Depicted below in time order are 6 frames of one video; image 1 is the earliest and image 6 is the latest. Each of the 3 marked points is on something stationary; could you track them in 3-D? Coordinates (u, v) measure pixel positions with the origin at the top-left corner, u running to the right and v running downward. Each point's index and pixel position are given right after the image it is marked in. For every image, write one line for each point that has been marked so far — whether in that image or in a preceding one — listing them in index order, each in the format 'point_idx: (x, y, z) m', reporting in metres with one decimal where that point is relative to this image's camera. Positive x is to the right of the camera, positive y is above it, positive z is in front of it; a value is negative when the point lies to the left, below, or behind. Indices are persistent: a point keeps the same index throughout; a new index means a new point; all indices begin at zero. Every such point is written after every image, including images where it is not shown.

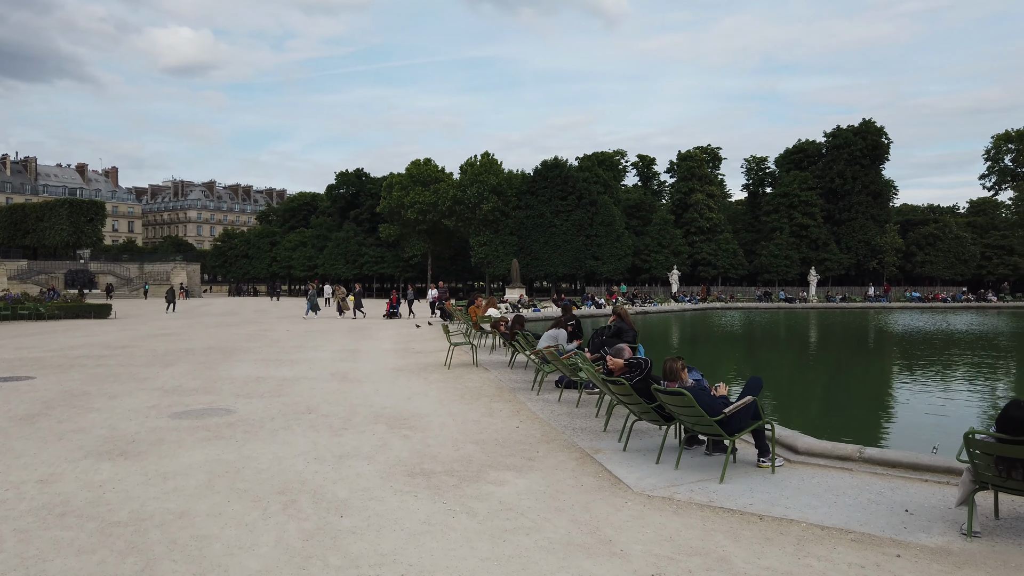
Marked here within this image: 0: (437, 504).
0: (-0.4, -1.3, +4.5) m
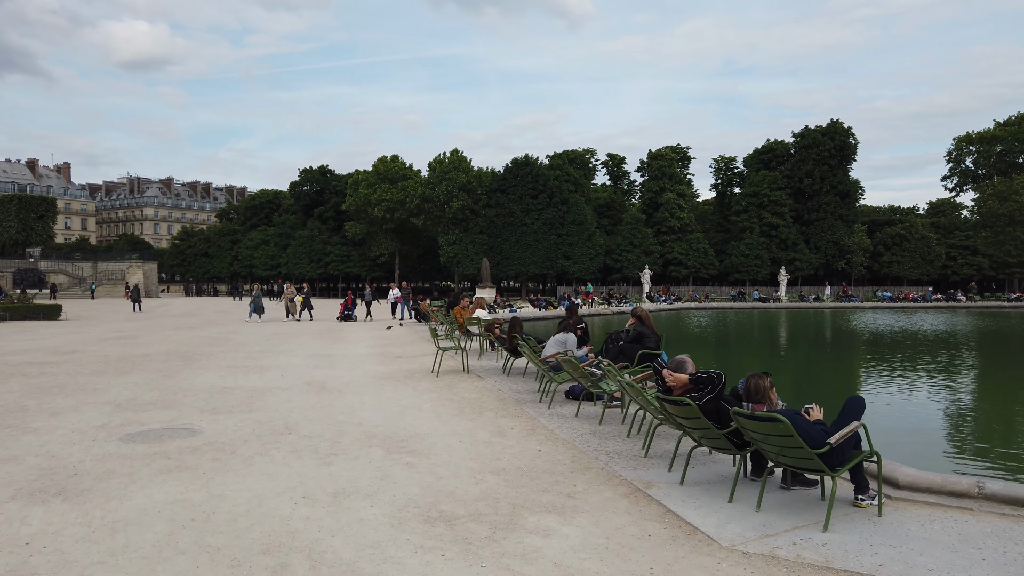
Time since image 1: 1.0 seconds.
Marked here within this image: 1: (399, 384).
0: (-0.2, -1.3, +3.4) m
1: (-1.5, -1.3, +10.0) m
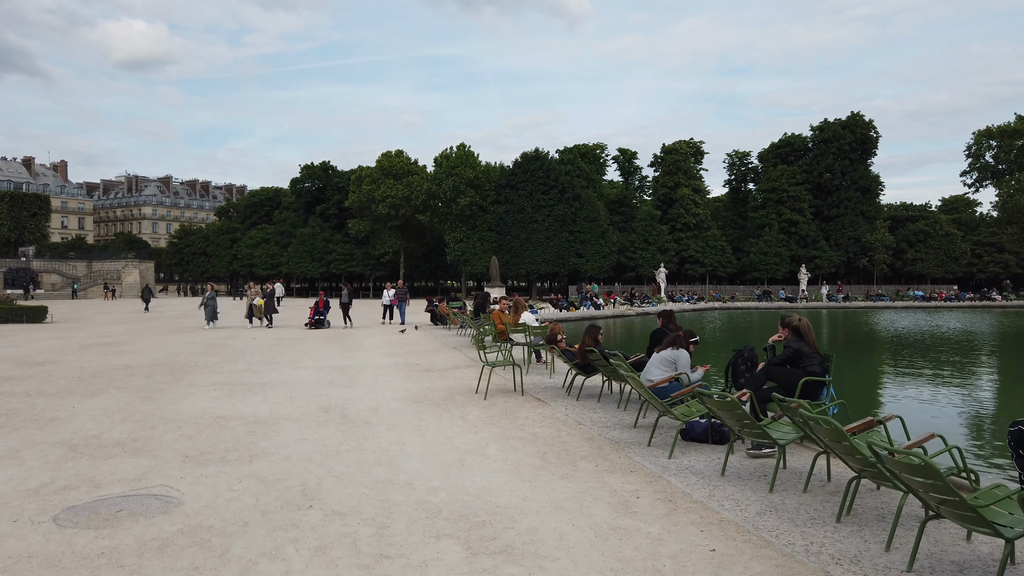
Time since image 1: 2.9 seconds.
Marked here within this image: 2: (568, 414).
0: (+0.6, -1.3, +1.3) m
1: (-0.8, -1.3, +7.9) m
2: (+0.6, -1.2, +7.3) m
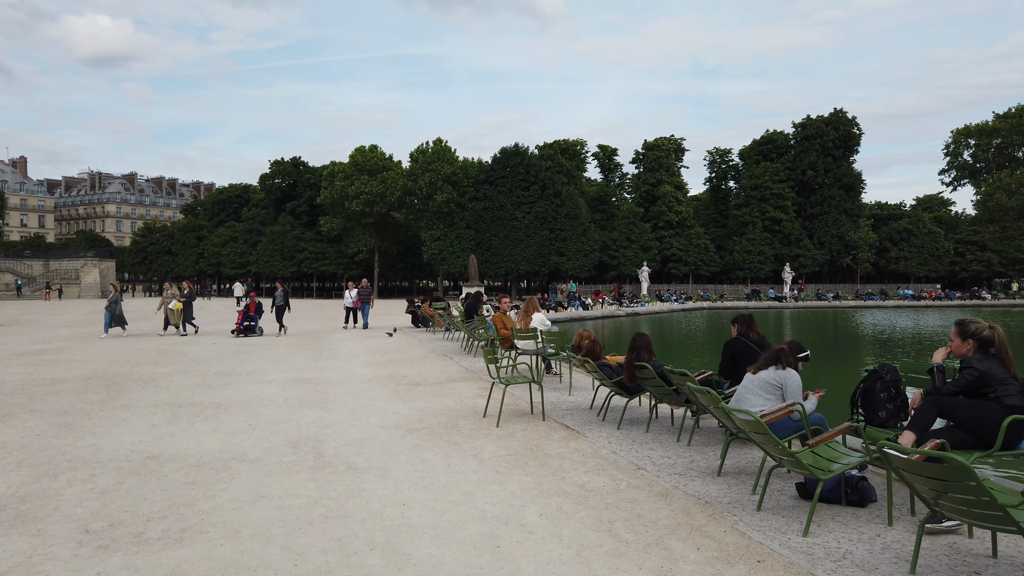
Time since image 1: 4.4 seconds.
0: (+1.0, -1.3, -0.5) m
1: (-0.6, -1.3, +6.1) m
2: (+0.8, -1.2, +5.6) m
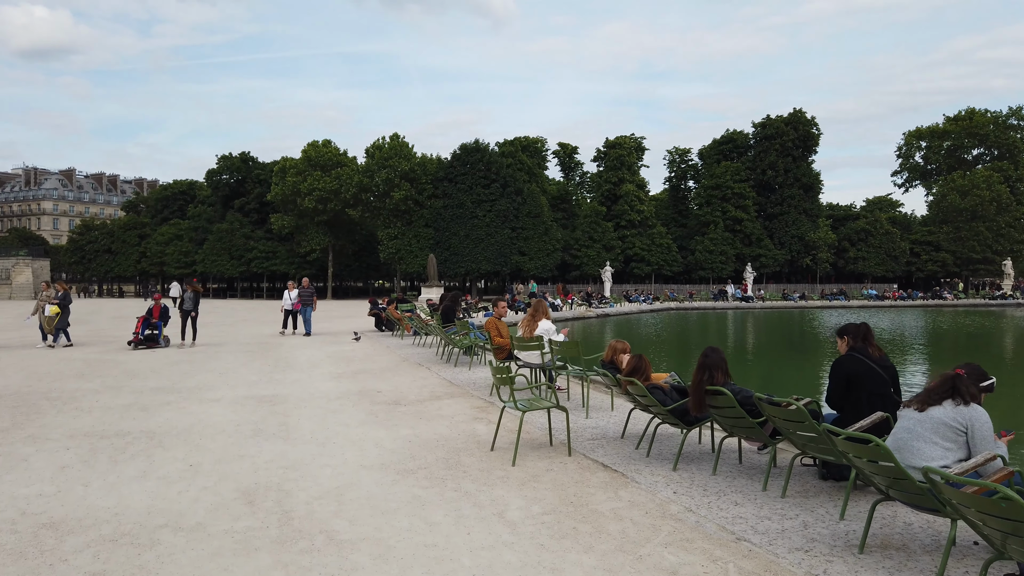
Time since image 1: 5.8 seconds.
0: (+1.6, -1.3, -1.9) m
1: (-0.4, -1.3, +4.6) m
2: (+1.0, -1.2, +4.1) m
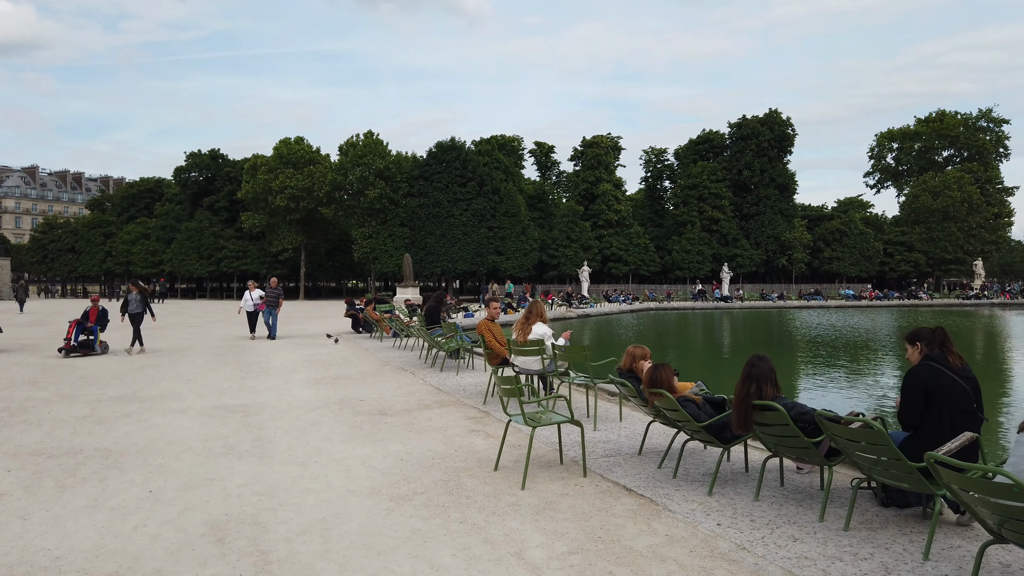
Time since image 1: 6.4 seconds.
0: (+1.9, -1.3, -2.4) m
1: (-0.3, -1.3, +3.9) m
2: (+1.1, -1.2, +3.5) m
